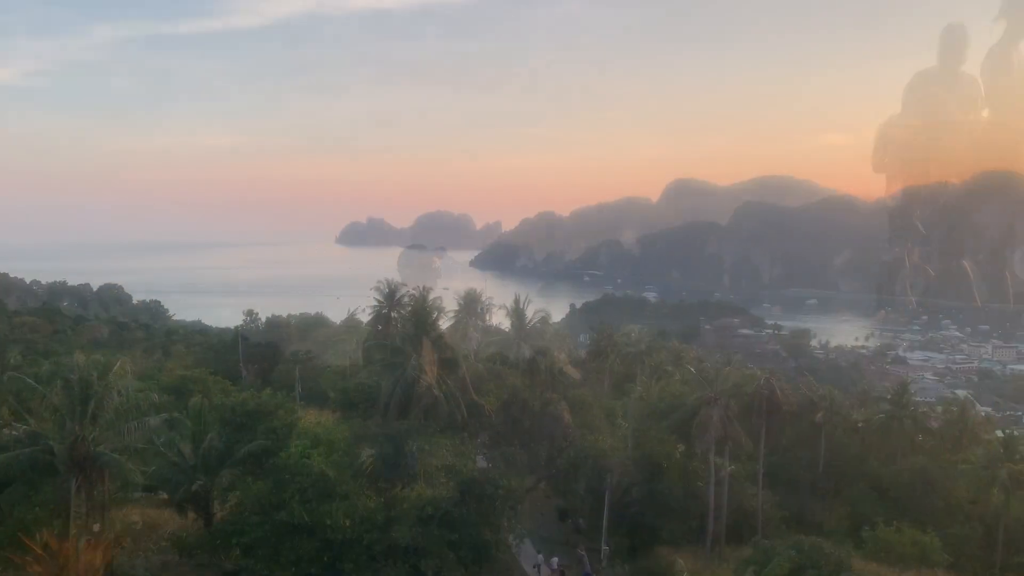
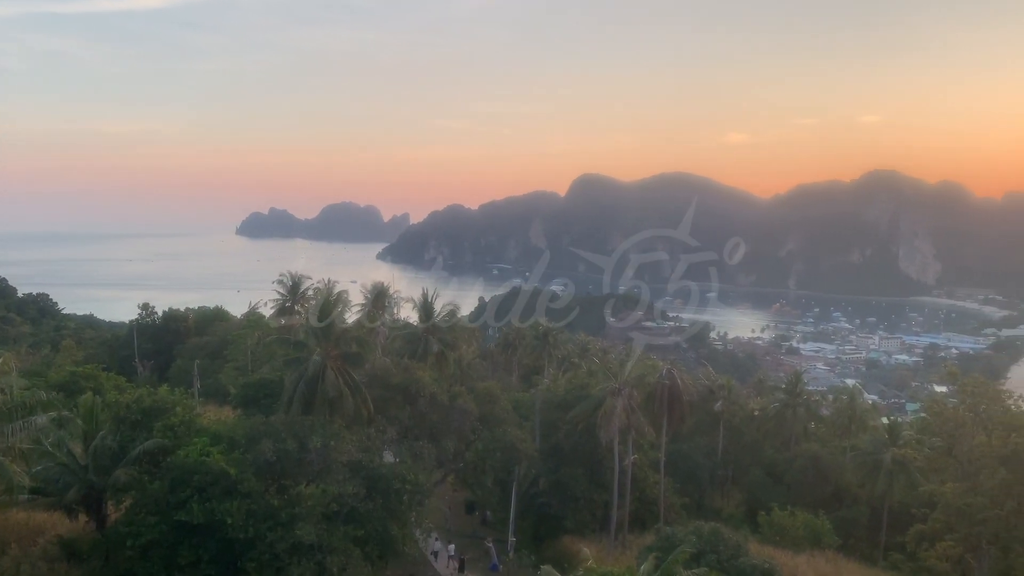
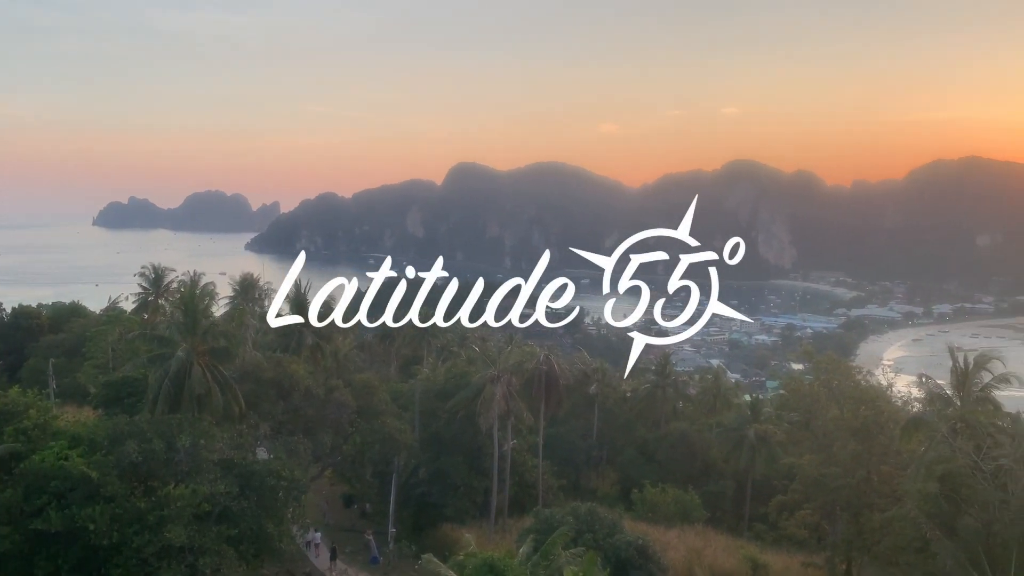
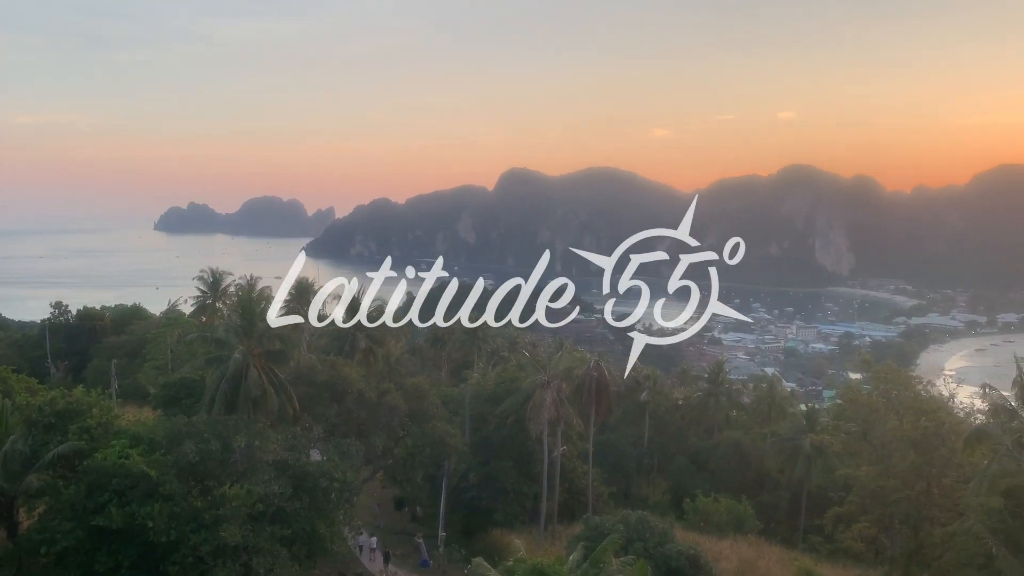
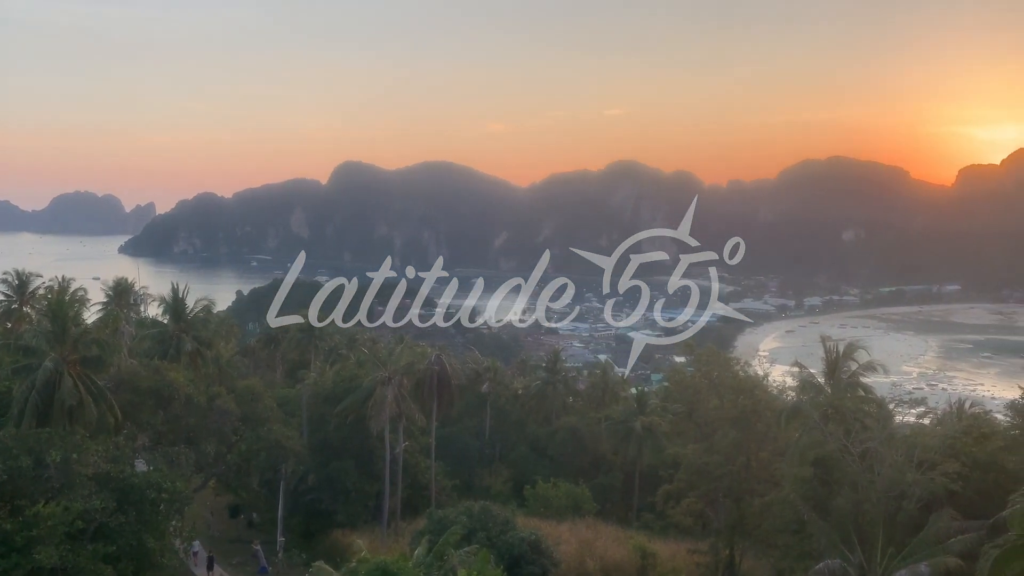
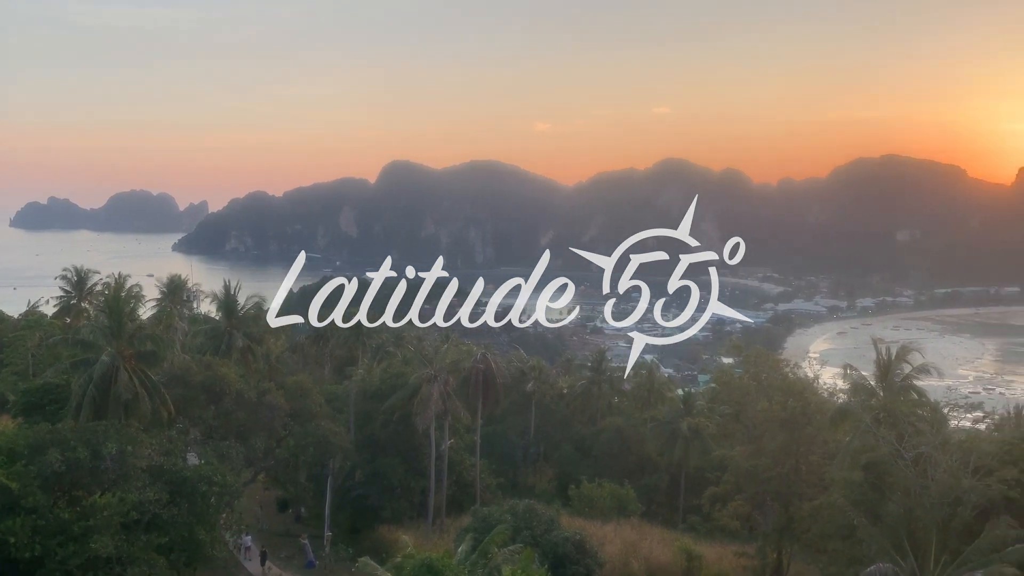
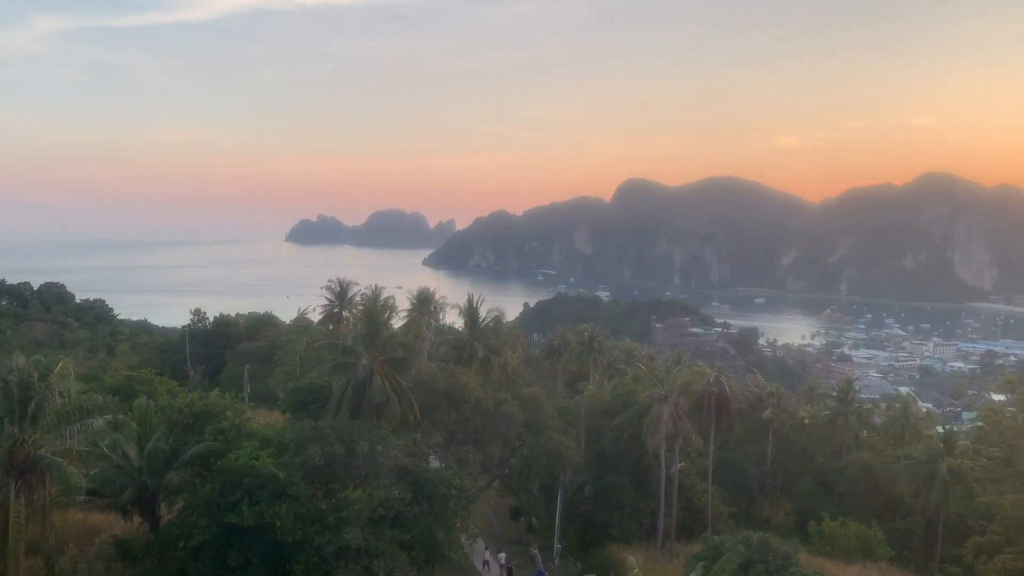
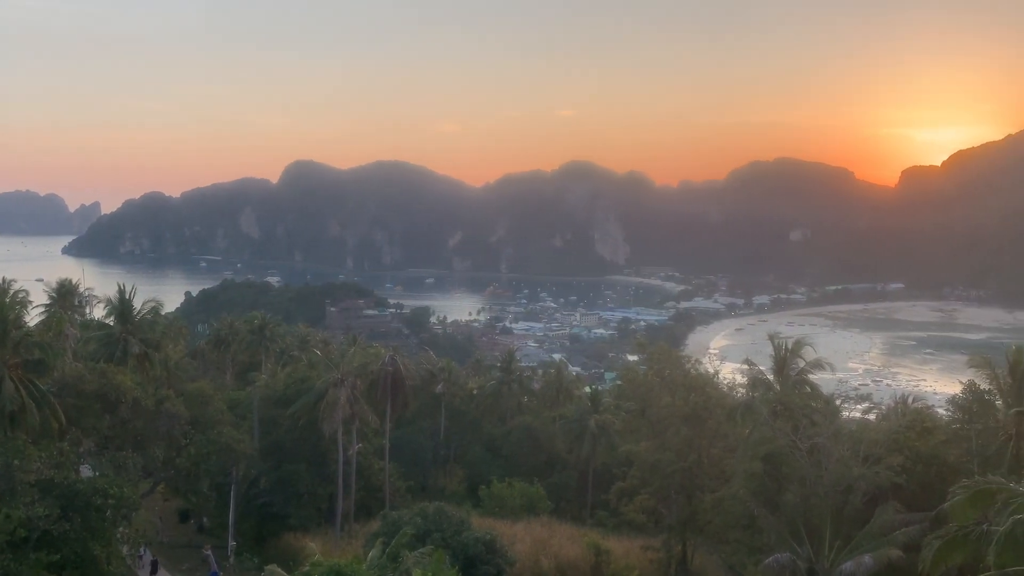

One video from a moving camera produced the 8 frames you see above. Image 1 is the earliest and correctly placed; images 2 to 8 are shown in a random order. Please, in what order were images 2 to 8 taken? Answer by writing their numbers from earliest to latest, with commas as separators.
7, 2, 4, 3, 6, 5, 8
